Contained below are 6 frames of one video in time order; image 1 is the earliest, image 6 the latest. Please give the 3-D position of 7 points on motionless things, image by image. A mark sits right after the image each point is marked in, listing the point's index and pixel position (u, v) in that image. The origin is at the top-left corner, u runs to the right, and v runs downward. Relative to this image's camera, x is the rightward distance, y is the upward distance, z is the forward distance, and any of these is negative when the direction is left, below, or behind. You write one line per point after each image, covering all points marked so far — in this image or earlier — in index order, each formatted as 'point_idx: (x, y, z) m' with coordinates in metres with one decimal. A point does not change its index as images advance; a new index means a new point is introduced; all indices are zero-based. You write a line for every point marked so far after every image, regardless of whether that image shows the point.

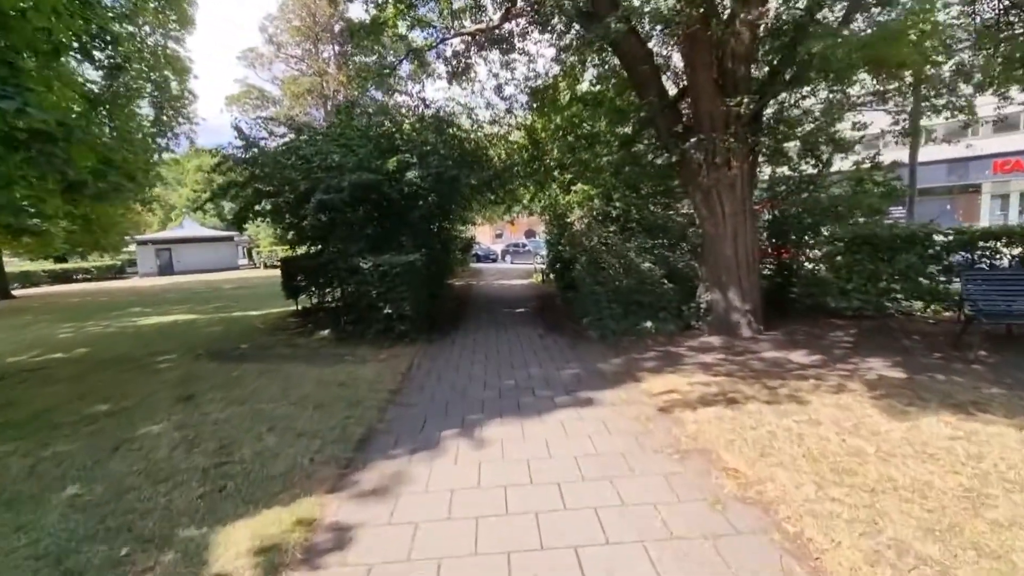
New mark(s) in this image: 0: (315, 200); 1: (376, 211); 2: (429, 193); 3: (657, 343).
0: (-3.5, +1.6, +9.1) m
1: (-2.7, +1.5, +10.1) m
2: (-1.6, +1.9, +10.2) m
3: (+2.1, -0.8, +7.3) m
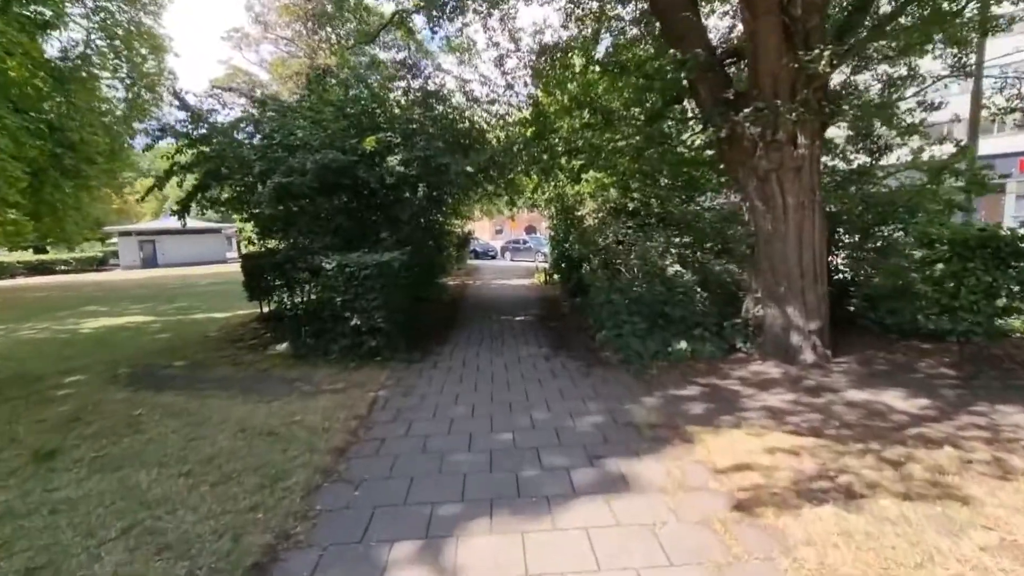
0: (-3.5, +1.5, +7.5) m
1: (-2.7, +1.4, +8.5) m
2: (-1.6, +1.8, +8.6) m
3: (+2.0, -0.9, +5.7) m
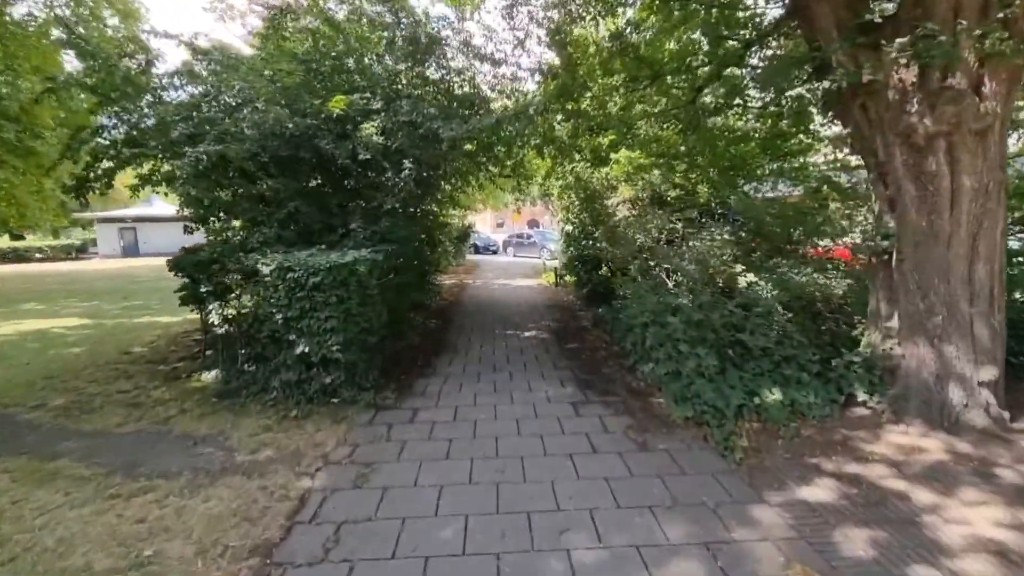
0: (-3.3, +1.4, +5.5) m
1: (-2.5, +1.4, +6.5) m
2: (-1.5, +1.7, +6.6) m
3: (+2.1, -1.1, +3.7) m
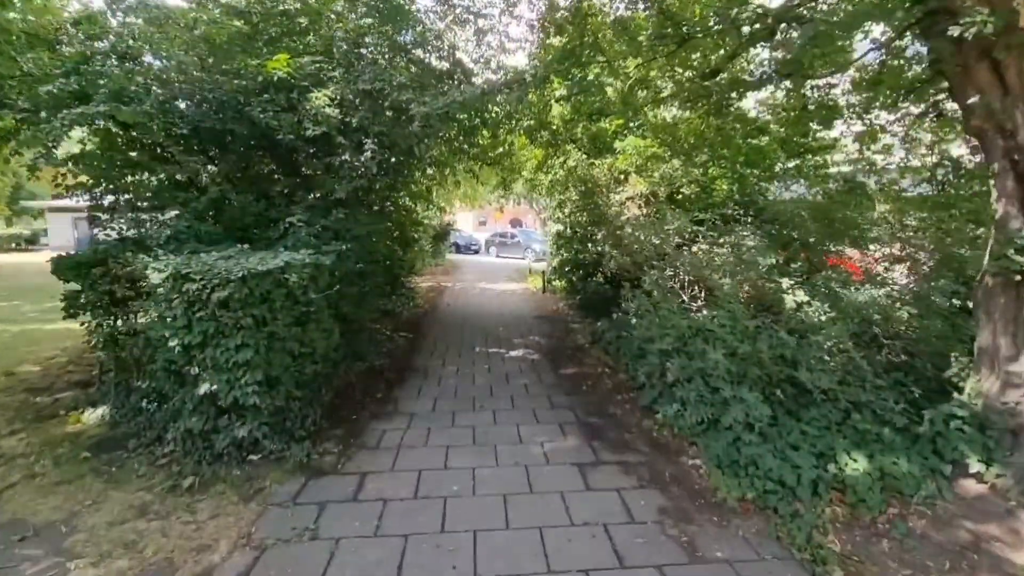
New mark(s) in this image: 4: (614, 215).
0: (-3.4, +1.4, +4.1) m
1: (-2.6, +1.3, +5.2) m
2: (-1.6, +1.6, +5.3) m
3: (+2.1, -1.3, +2.6) m
4: (+1.3, +1.0, +6.6) m
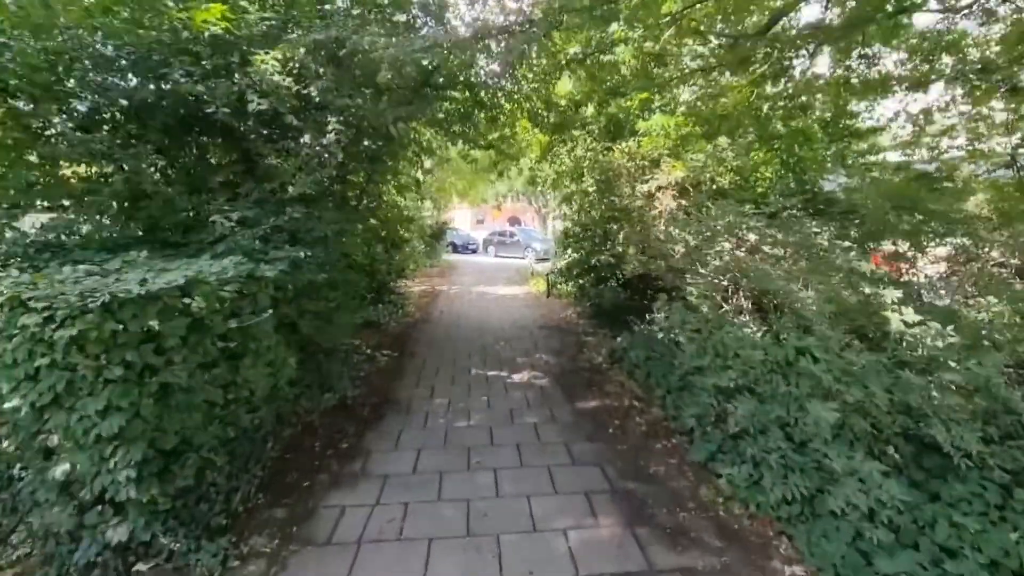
0: (-3.4, +1.2, +3.0) m
1: (-2.6, +1.1, +4.1) m
2: (-1.6, +1.5, +4.2) m
3: (+2.1, -1.4, +1.5) m
4: (+1.3, +0.9, +5.5) m
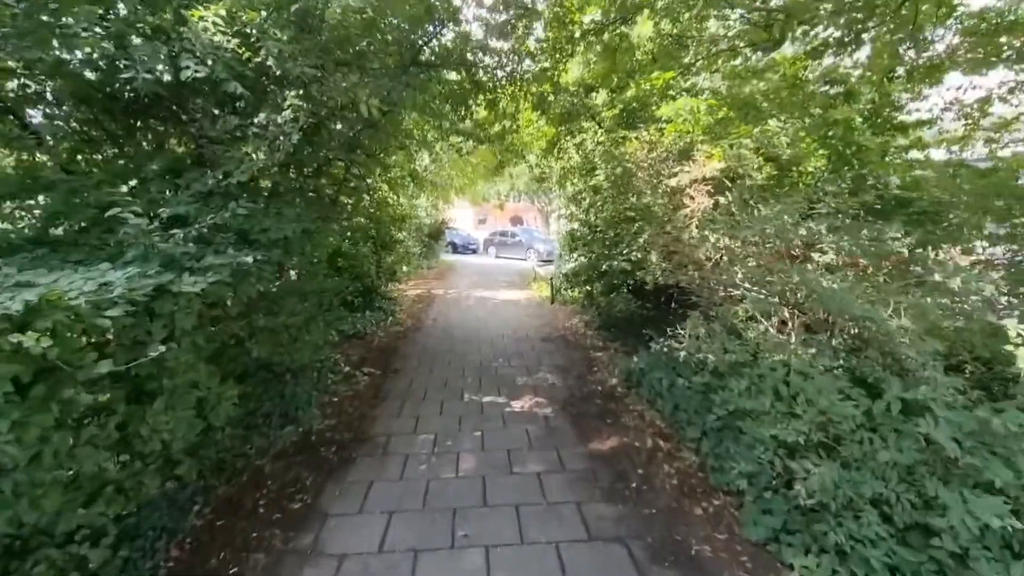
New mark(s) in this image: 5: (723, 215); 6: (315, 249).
0: (-3.4, +1.1, +2.2) m
1: (-2.6, +1.1, +3.3) m
2: (-1.6, +1.4, +3.4) m
3: (+2.1, -1.5, +0.7) m
4: (+1.4, +0.7, +4.7) m
5: (+1.6, +0.5, +3.9) m
6: (-1.6, +0.3, +4.1) m
